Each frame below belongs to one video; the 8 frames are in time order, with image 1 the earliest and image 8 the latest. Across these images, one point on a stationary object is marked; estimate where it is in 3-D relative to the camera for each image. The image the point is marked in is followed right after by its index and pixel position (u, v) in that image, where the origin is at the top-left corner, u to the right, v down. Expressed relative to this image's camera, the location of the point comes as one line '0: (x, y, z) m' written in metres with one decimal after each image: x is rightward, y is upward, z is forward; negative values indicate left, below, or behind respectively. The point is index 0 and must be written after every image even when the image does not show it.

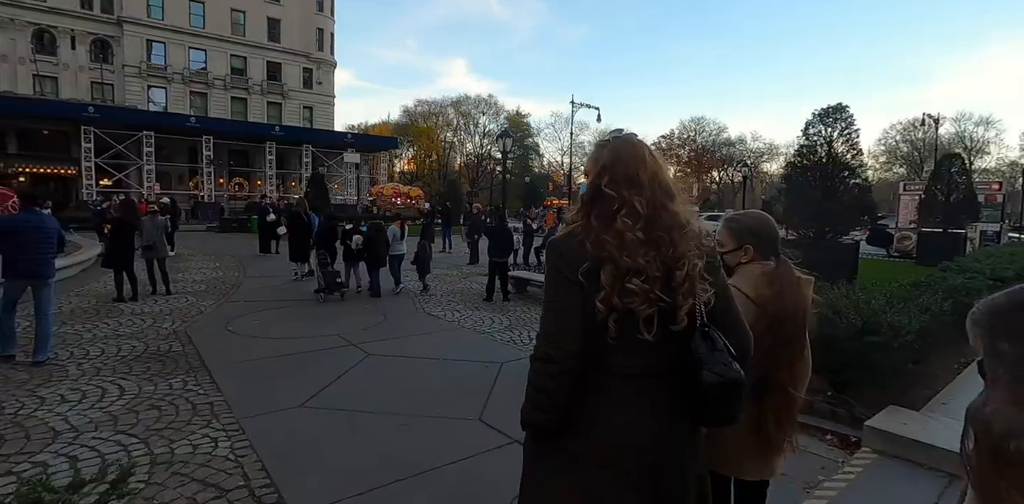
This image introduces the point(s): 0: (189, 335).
0: (-4.1, -1.1, +6.9) m
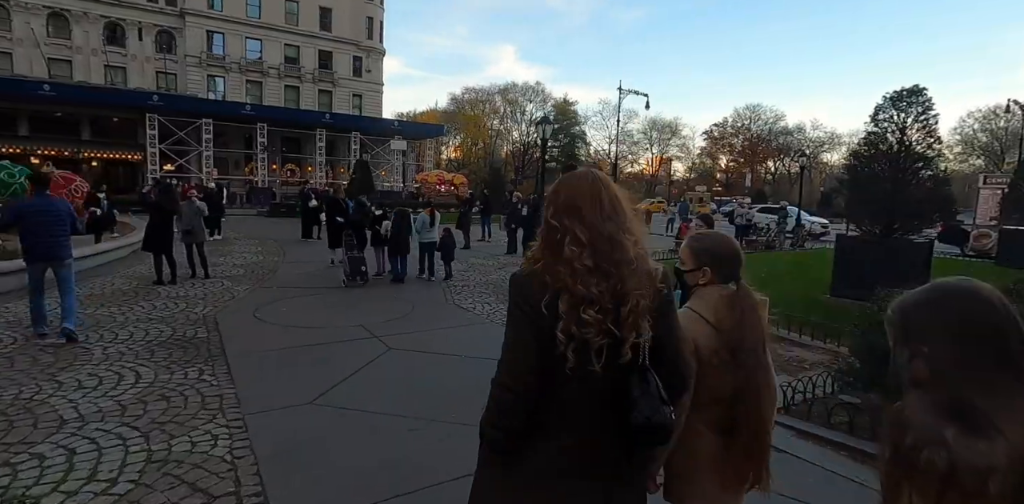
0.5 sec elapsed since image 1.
0: (-3.7, -0.9, +6.9) m
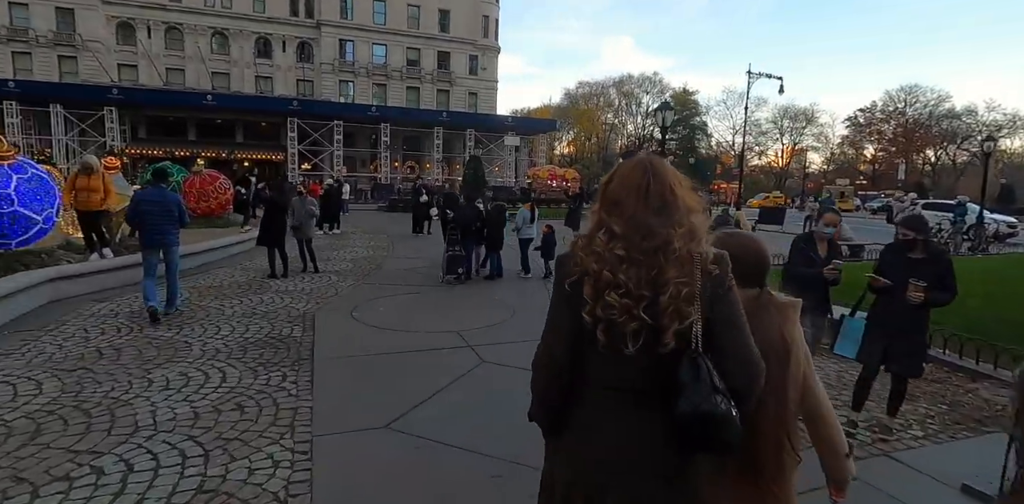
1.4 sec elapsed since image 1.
0: (-2.4, -0.8, +6.7) m
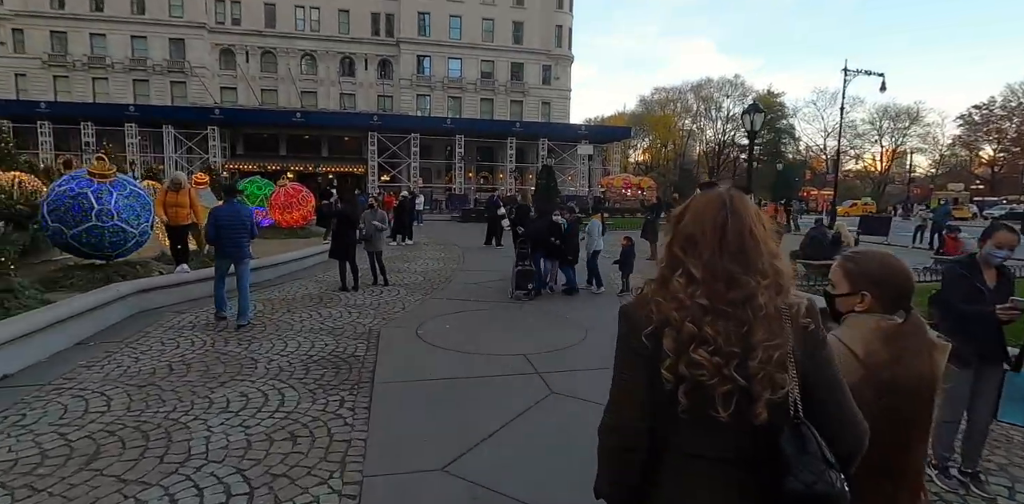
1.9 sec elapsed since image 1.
0: (-1.6, -1.0, +6.5) m
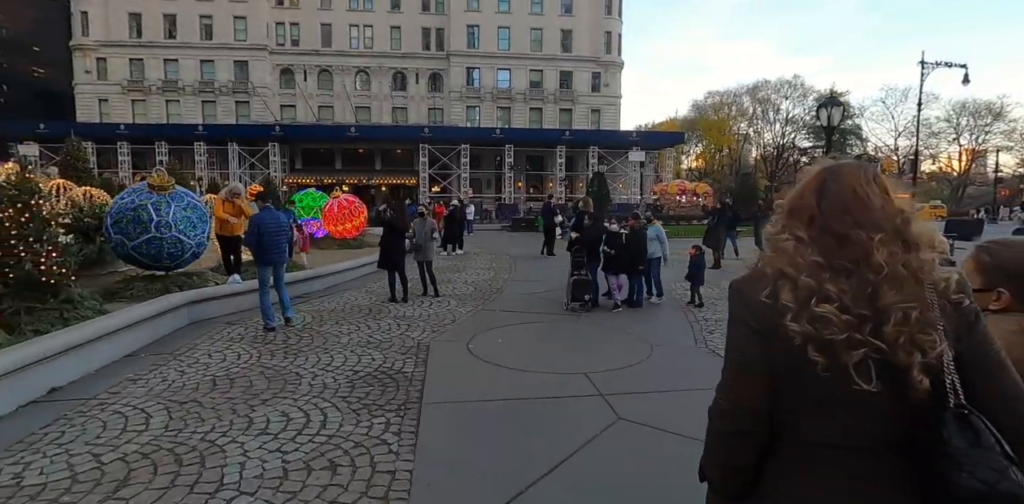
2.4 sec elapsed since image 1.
0: (-0.9, -1.1, +6.1) m
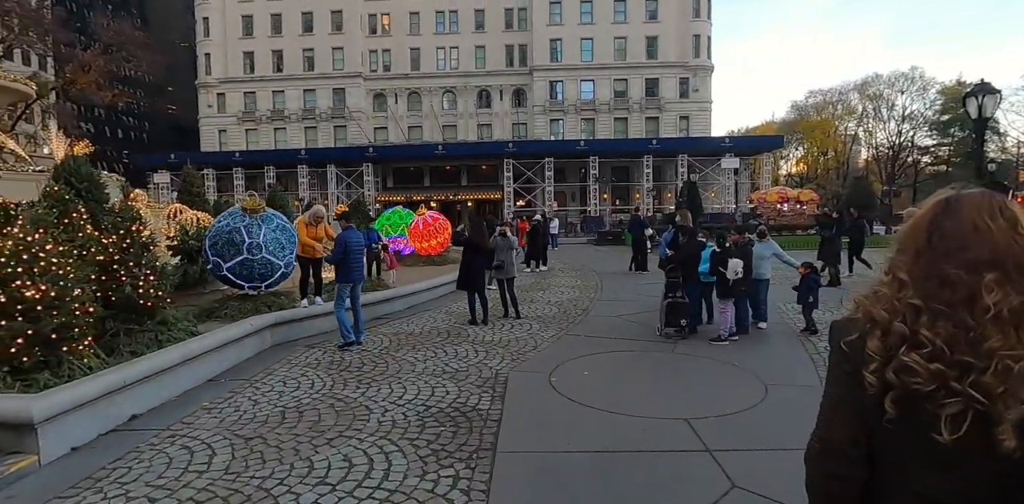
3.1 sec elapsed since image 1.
0: (-0.1, -1.4, +5.6) m
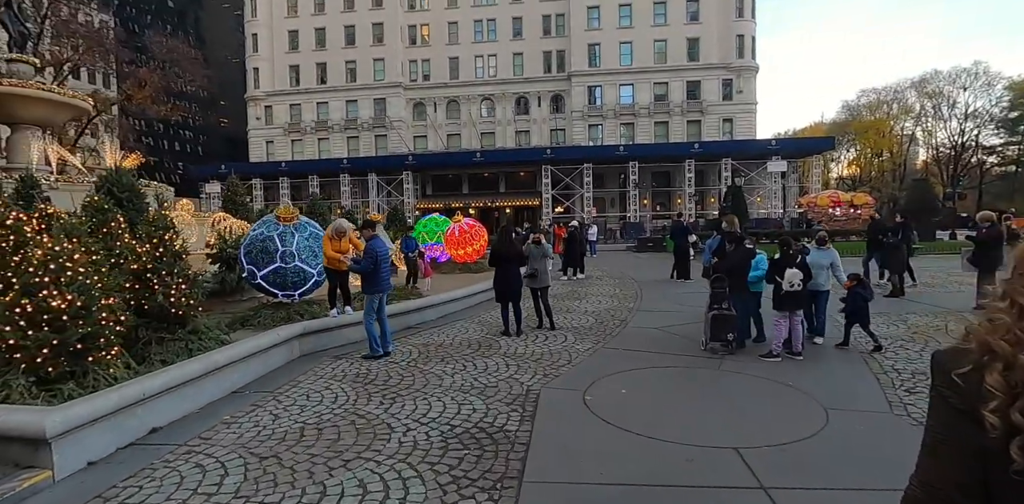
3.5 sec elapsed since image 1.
0: (+0.2, -1.4, +5.2) m
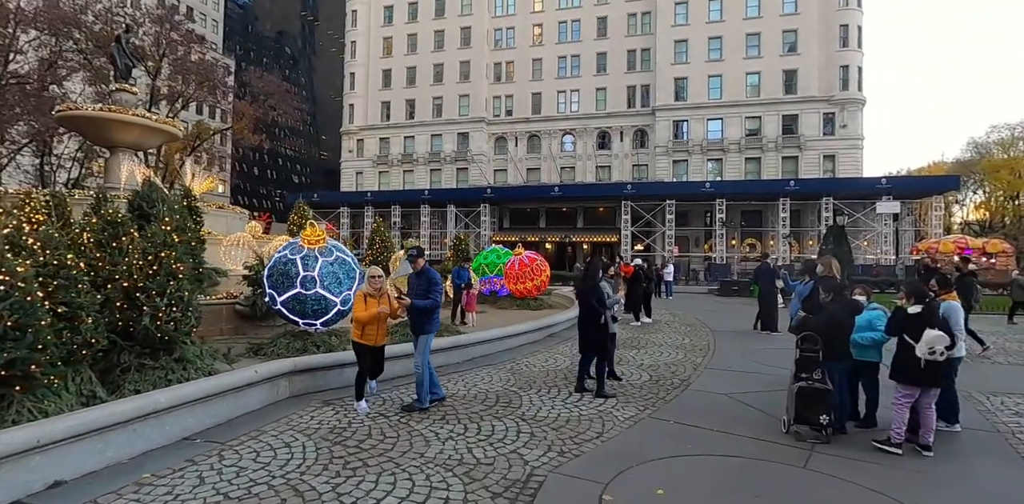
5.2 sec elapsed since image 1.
0: (+0.2, -1.7, +3.8) m
